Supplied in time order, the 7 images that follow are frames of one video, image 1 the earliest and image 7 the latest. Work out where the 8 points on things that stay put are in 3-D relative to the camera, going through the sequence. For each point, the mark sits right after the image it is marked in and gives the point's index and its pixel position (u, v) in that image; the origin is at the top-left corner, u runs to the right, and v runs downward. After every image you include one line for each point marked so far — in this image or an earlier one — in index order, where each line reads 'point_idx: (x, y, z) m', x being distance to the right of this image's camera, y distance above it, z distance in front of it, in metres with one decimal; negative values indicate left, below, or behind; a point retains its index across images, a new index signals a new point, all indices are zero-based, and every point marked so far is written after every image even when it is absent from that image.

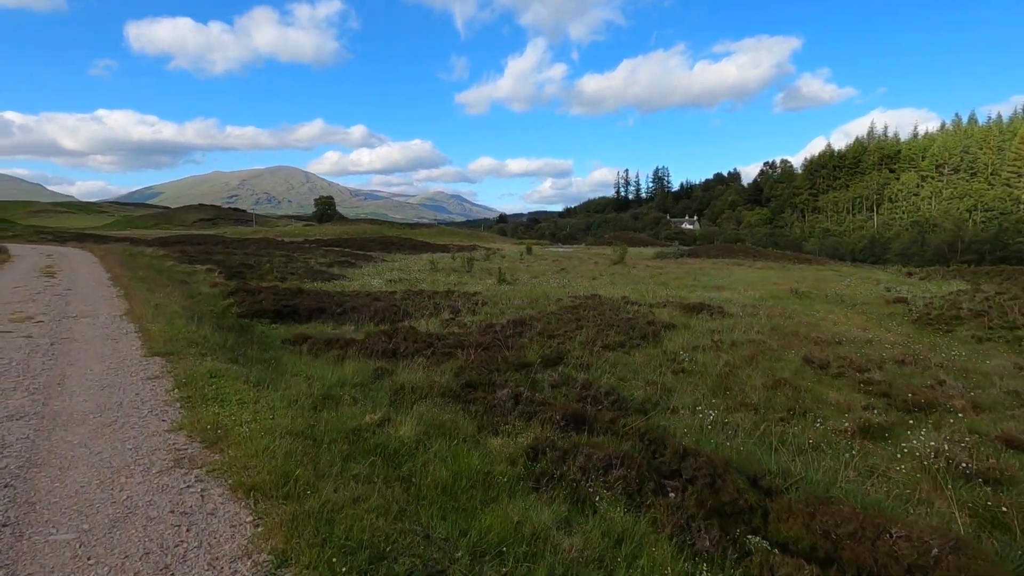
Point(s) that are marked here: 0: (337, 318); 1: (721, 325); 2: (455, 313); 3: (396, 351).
0: (-5.0, -0.9, +15.2) m
1: (+6.0, -1.1, +15.3) m
2: (-1.7, -0.8, +16.6) m
3: (-2.1, -1.2, +9.7) m
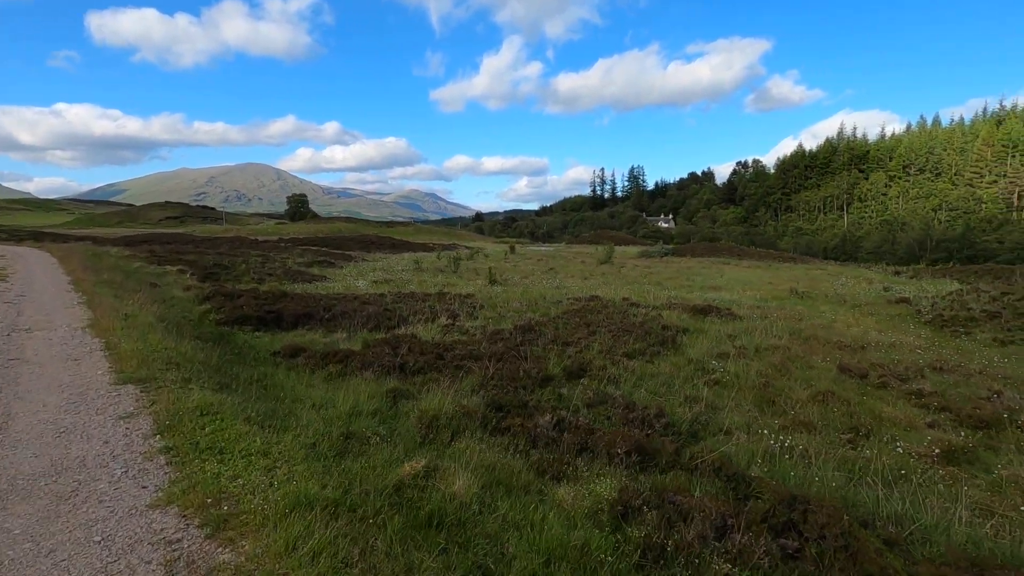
0: (-4.8, -1.0, +14.0) m
1: (+6.1, -1.1, +14.6) m
2: (-1.7, -0.9, +15.5) m
3: (-1.7, -1.3, +8.6) m
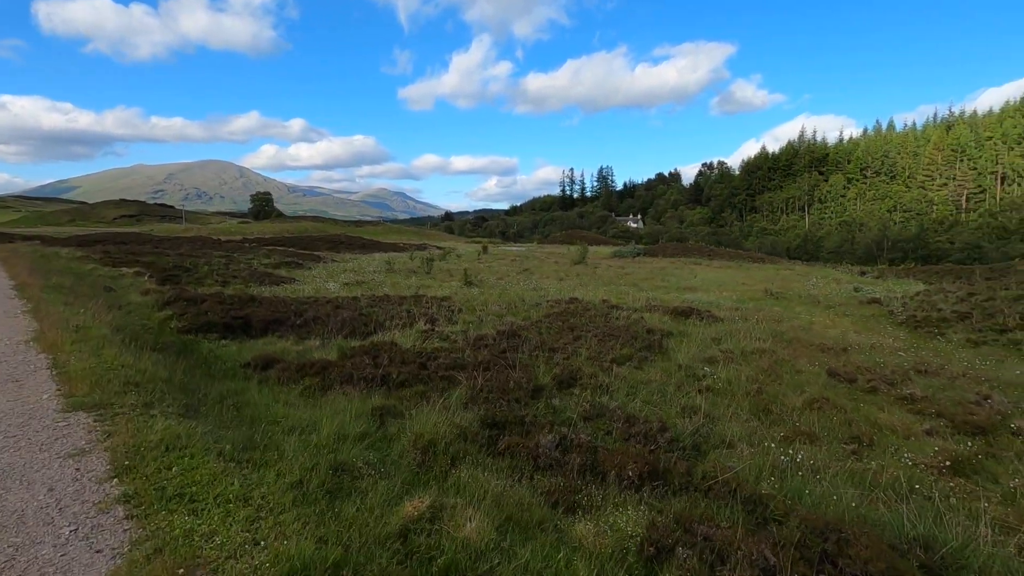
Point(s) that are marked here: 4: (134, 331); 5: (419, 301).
0: (-5.3, -1.1, +13.3) m
1: (+5.6, -1.2, +14.5) m
2: (-2.2, -1.0, +15.0) m
3: (-1.9, -1.4, +8.1) m
4: (-7.1, -0.8, +10.0) m
5: (-3.4, -0.5, +19.4) m
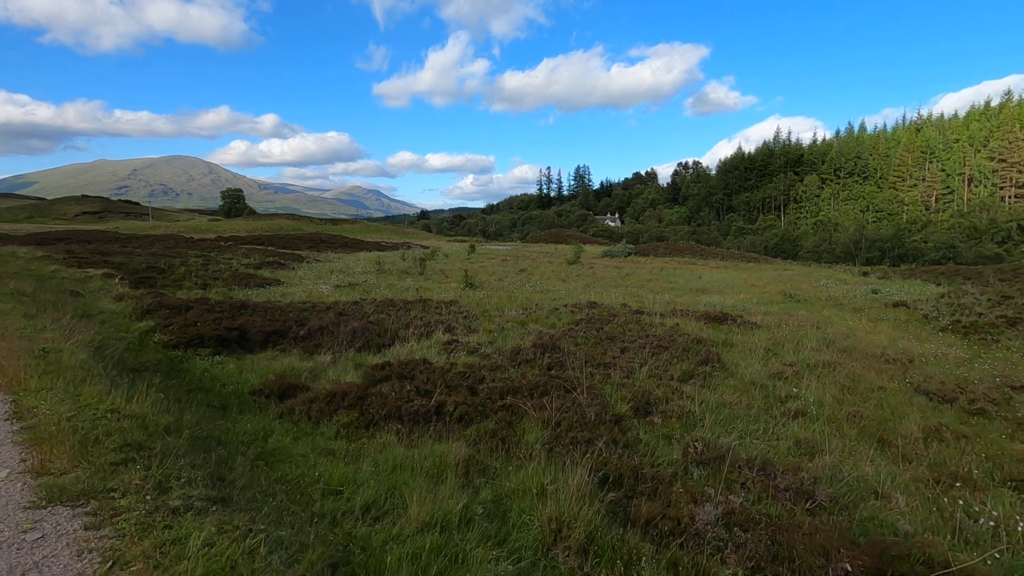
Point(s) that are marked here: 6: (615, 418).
0: (-4.5, -1.3, +11.6) m
1: (+6.4, -1.3, +13.3) m
2: (-1.5, -1.1, +13.4) m
3: (-0.8, -1.5, +6.6) m
4: (-6.1, -1.0, +8.2) m
5: (-2.8, -0.6, +17.8) m
6: (+1.4, -1.7, +7.1) m
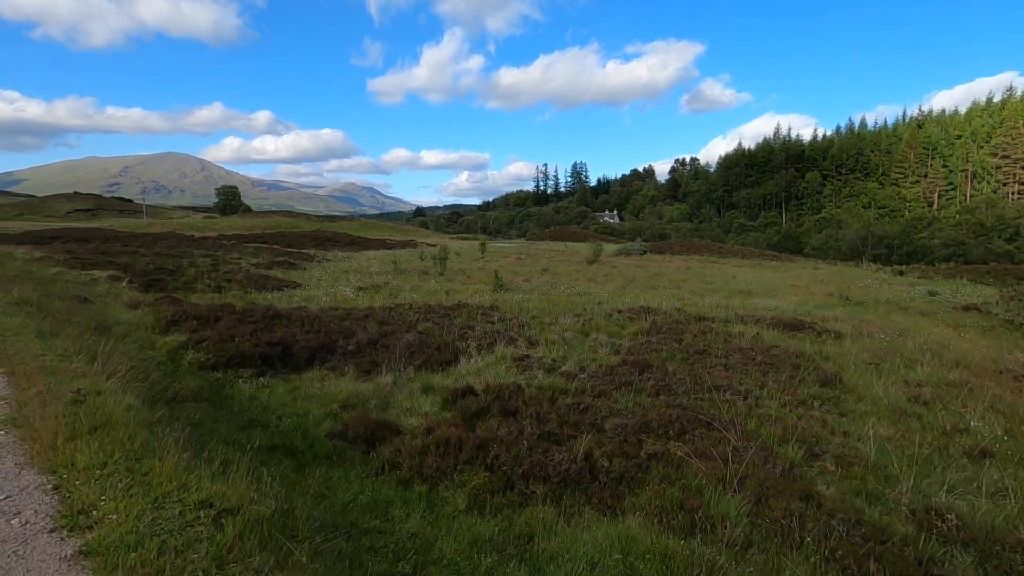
0: (-2.9, -1.4, +10.1) m
1: (+7.9, -1.5, +11.9) m
2: (+0.1, -1.3, +12.0) m
3: (+0.8, -1.7, +5.1) m
4: (-4.5, -1.2, +6.7) m
5: (-1.3, -0.7, +16.3) m
6: (+3.0, -1.9, +5.7) m
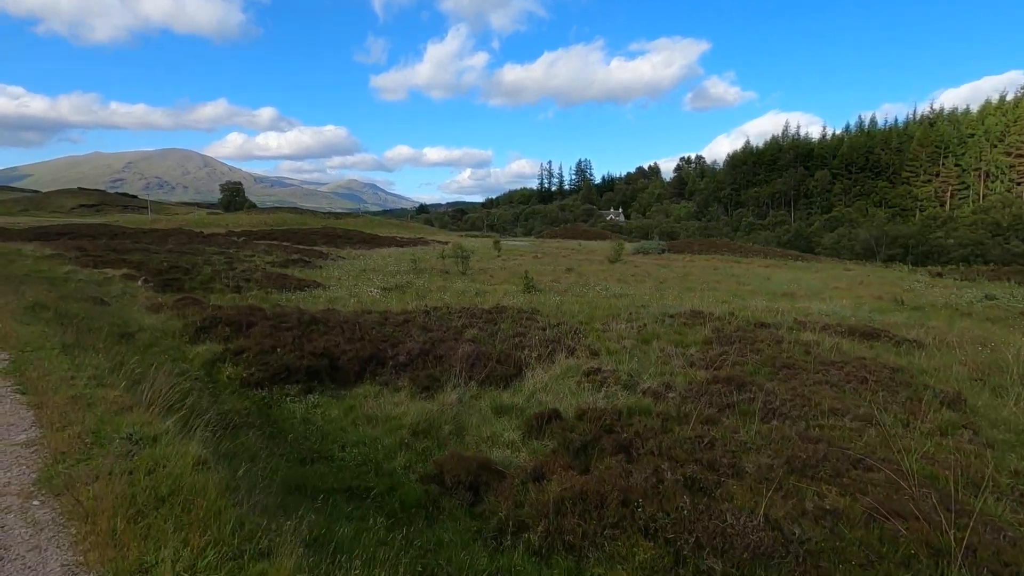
0: (-1.6, -1.5, +9.0) m
1: (+9.2, -1.6, +10.8) m
2: (+1.3, -1.4, +10.9) m
3: (+2.0, -1.9, +4.0) m
4: (-3.3, -1.3, +5.6) m
5: (0.0, -0.8, +15.2) m
6: (+4.2, -2.1, +4.6) m
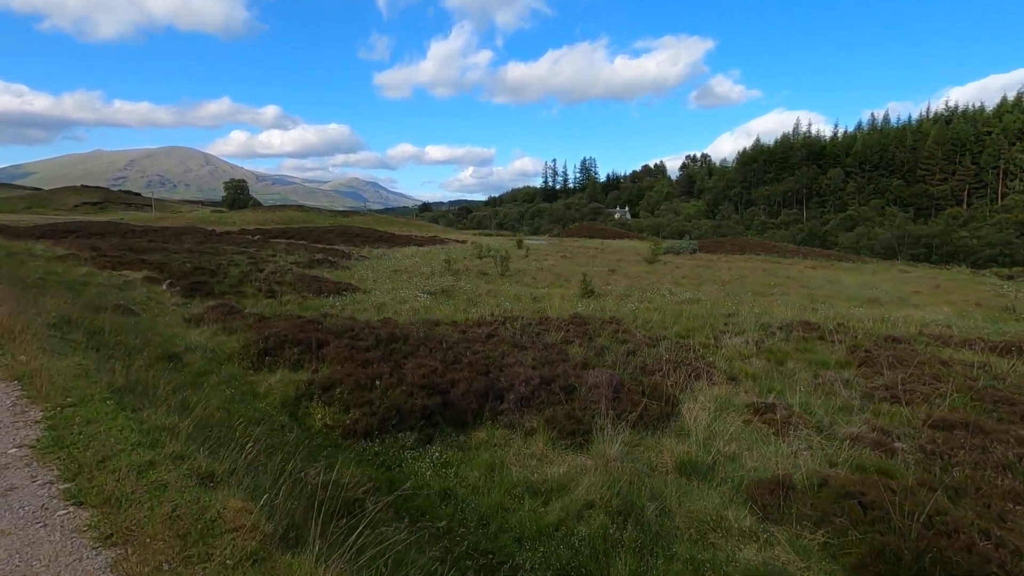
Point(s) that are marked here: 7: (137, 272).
0: (+0.5, -1.7, +7.0) m
1: (+11.4, -1.8, +8.7) m
2: (+3.5, -1.6, +8.8) m
3: (+4.2, -2.1, +2.0) m
4: (-1.1, -1.5, +3.6) m
5: (+2.2, -1.0, +13.2) m
6: (+6.4, -2.3, +2.5) m
7: (-13.3, +0.6, +19.1) m
